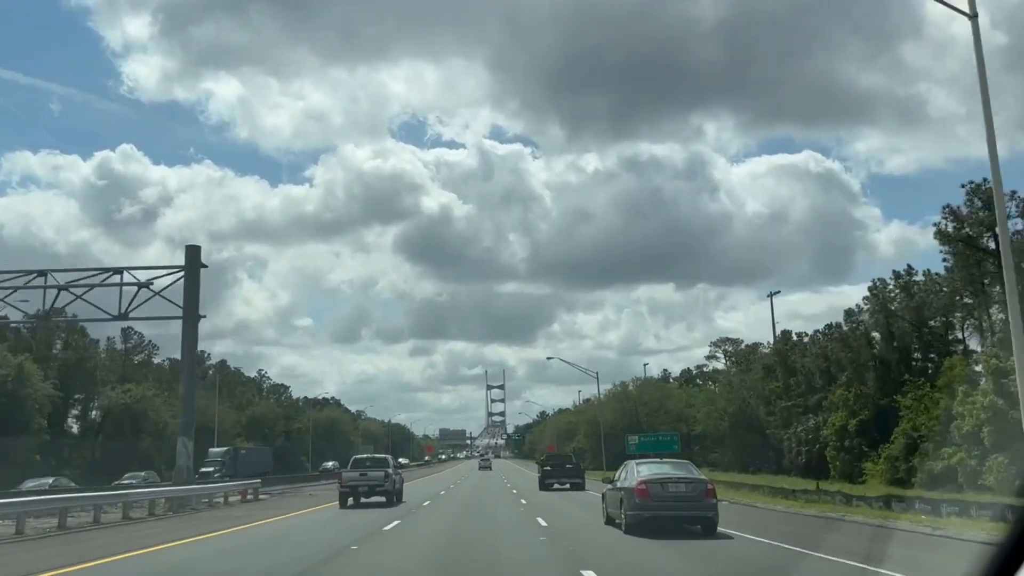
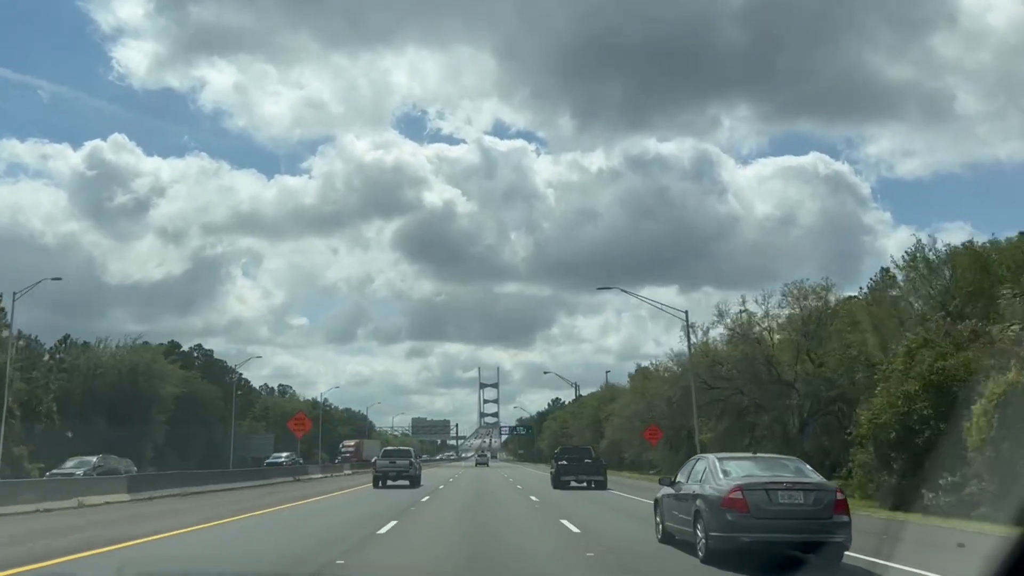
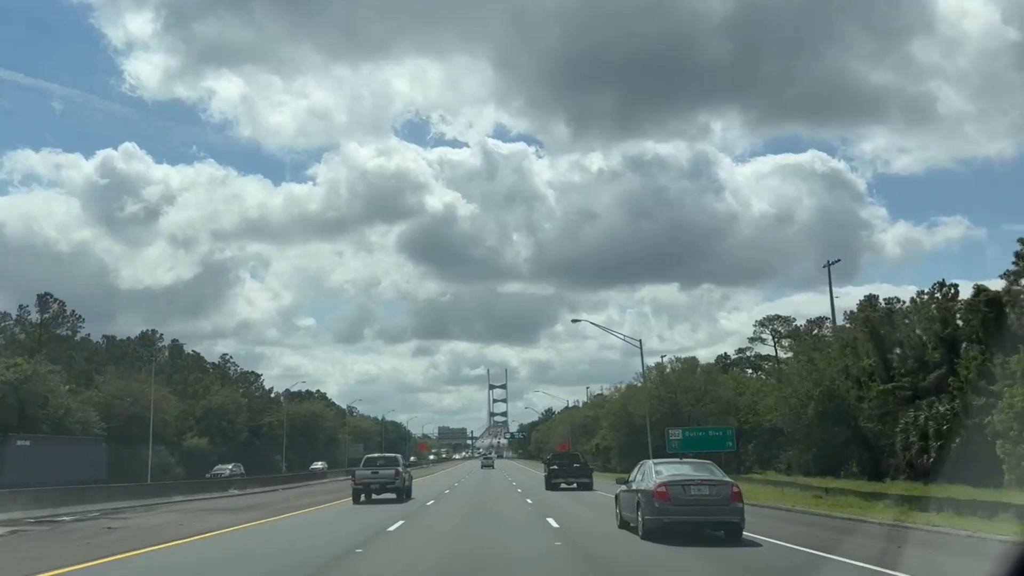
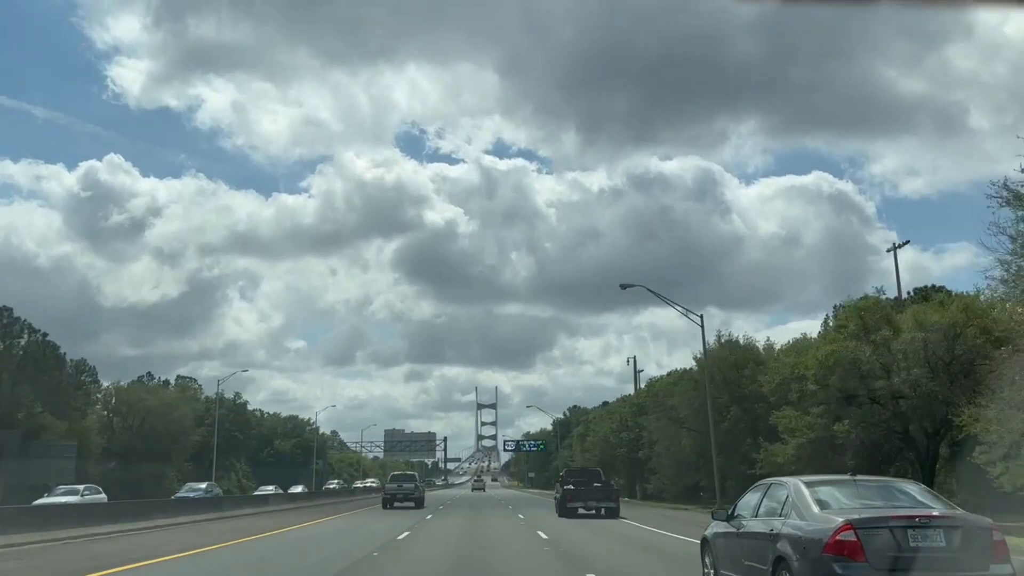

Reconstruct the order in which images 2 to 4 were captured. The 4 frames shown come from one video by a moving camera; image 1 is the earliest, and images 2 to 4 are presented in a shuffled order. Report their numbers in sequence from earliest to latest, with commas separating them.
3, 2, 4
